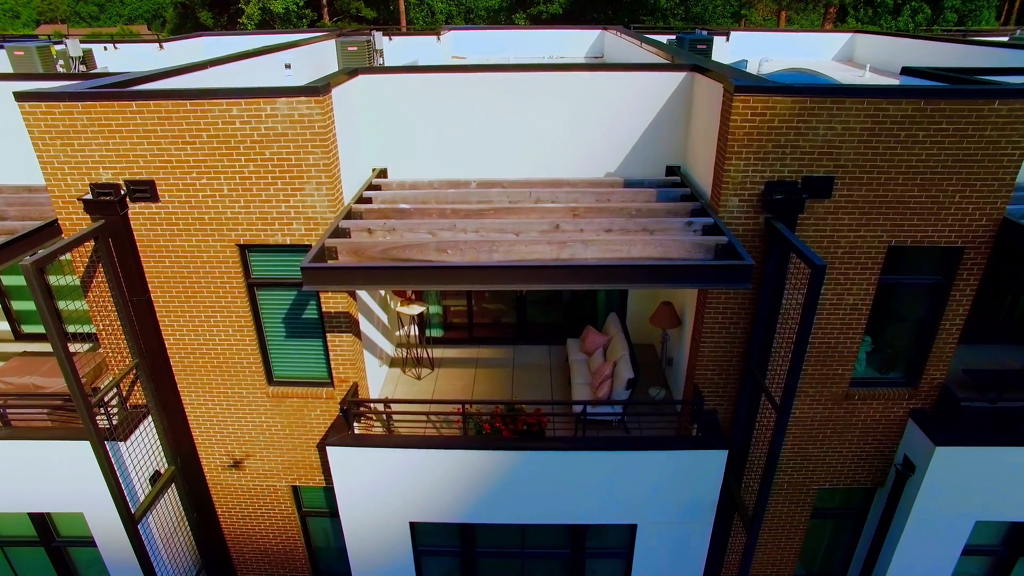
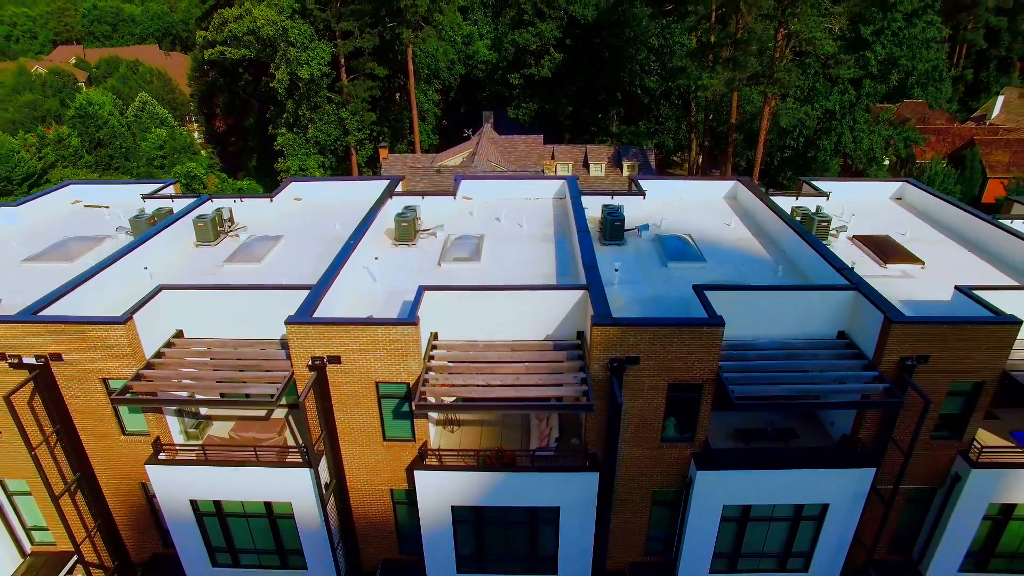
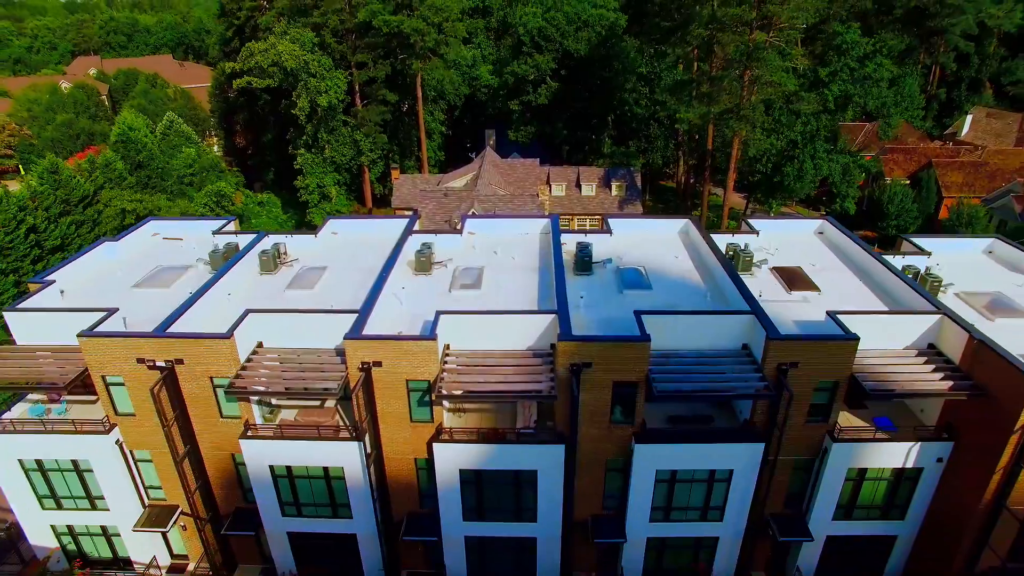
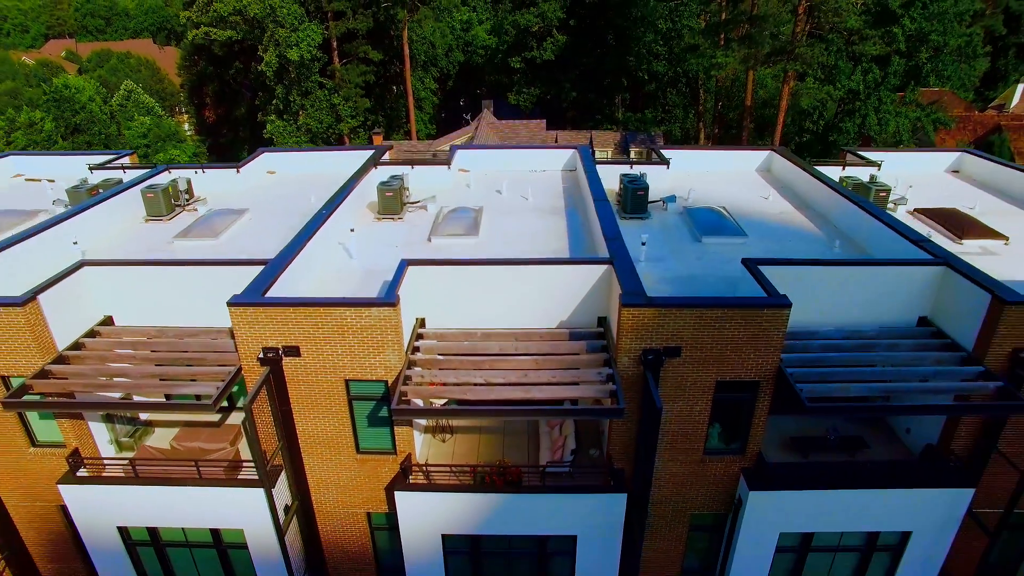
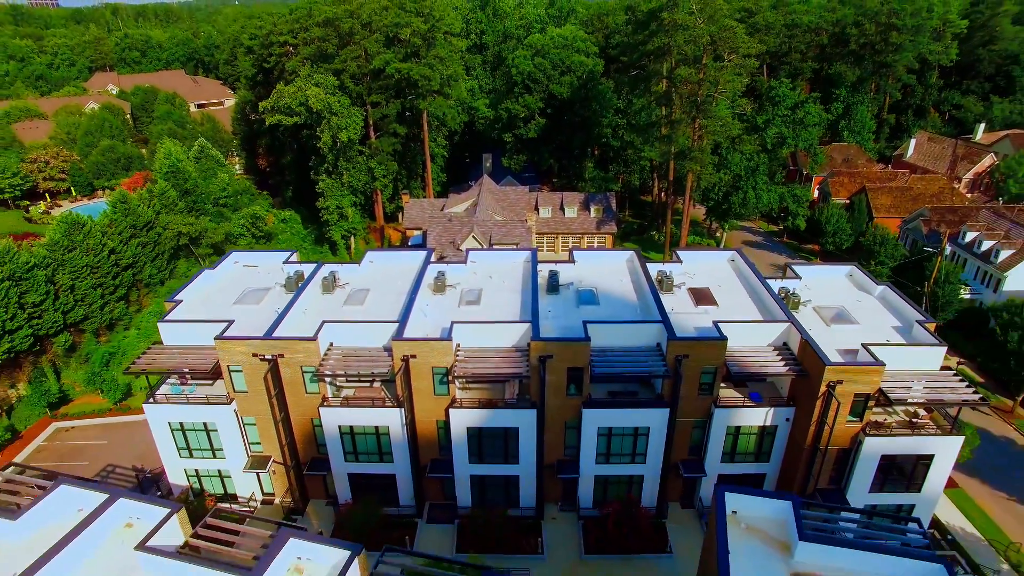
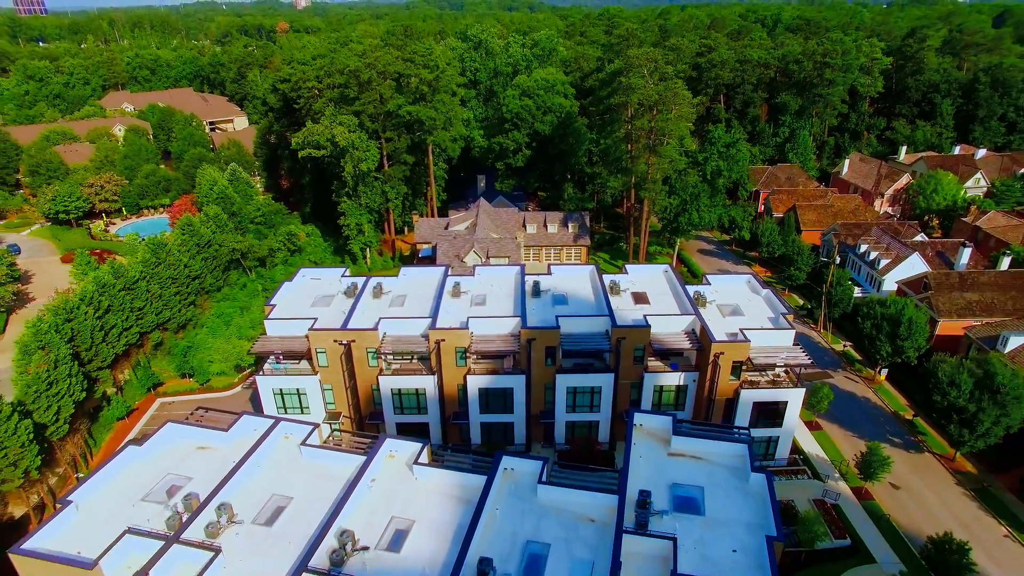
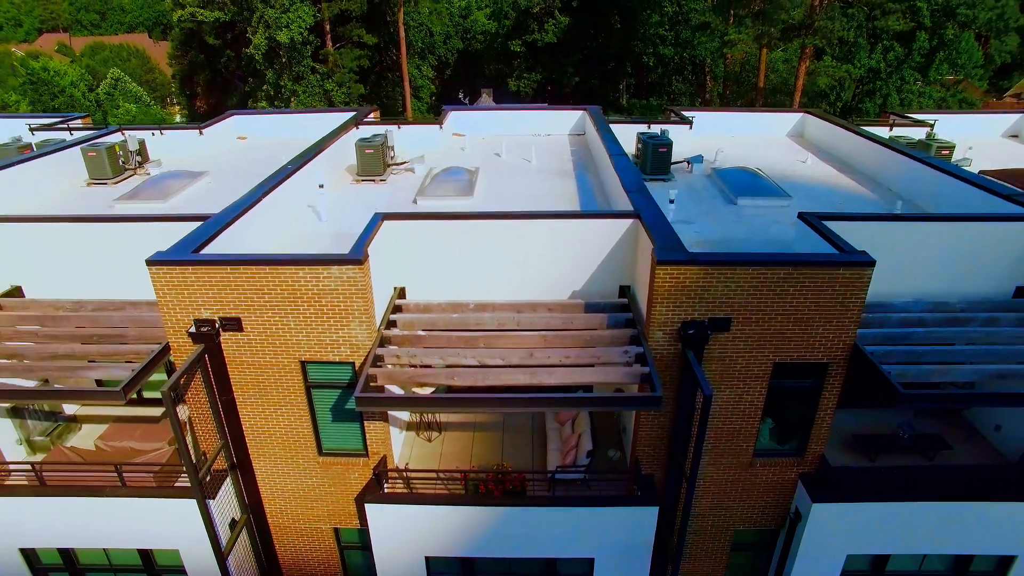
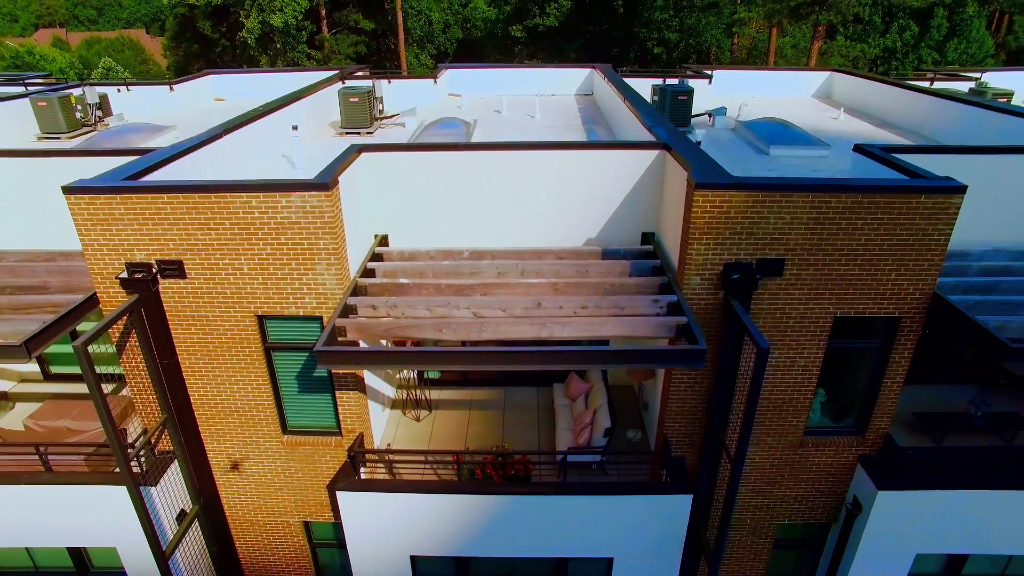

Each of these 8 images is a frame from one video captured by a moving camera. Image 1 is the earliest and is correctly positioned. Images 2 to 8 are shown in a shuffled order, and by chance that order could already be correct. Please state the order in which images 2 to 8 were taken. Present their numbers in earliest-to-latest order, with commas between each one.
8, 7, 4, 2, 3, 5, 6
